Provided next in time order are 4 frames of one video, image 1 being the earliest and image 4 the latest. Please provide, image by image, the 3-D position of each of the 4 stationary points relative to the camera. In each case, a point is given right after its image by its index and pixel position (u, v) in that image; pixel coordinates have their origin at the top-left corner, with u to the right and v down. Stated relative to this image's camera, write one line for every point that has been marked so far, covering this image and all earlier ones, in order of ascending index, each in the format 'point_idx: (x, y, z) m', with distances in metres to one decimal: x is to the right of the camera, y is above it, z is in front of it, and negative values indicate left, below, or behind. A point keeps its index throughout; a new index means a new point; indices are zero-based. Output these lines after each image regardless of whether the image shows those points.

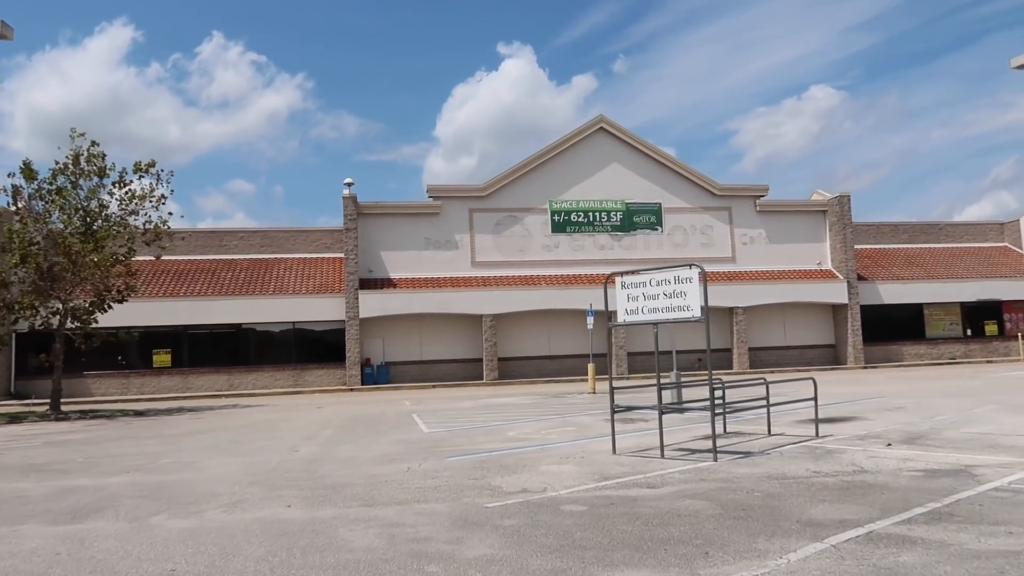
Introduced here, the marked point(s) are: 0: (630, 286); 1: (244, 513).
0: (+1.6, +0.1, +11.4) m
1: (-2.6, -2.2, +8.2) m
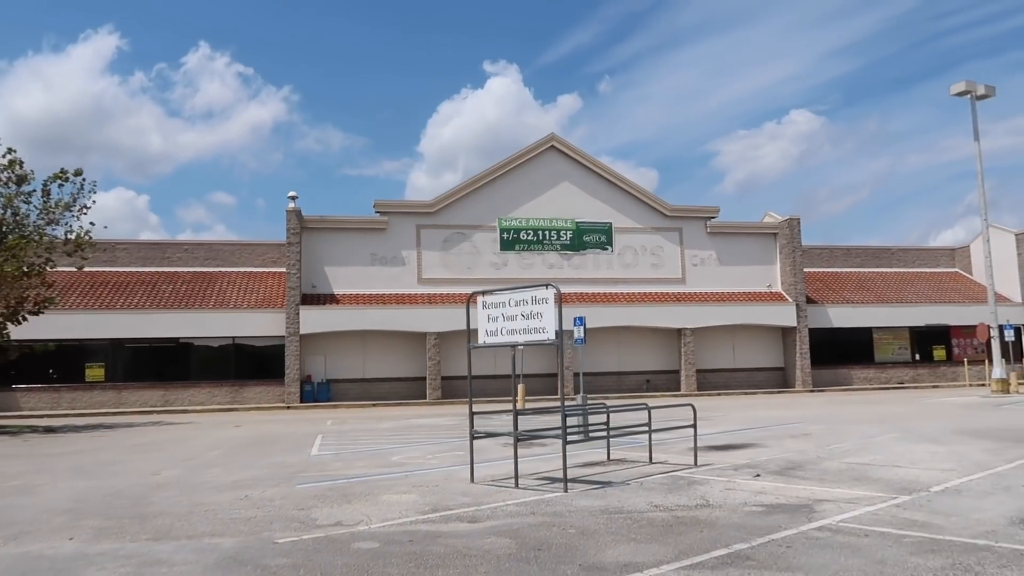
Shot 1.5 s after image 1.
0: (-0.3, -0.2, +10.9) m
1: (-4.4, -2.3, +7.6) m
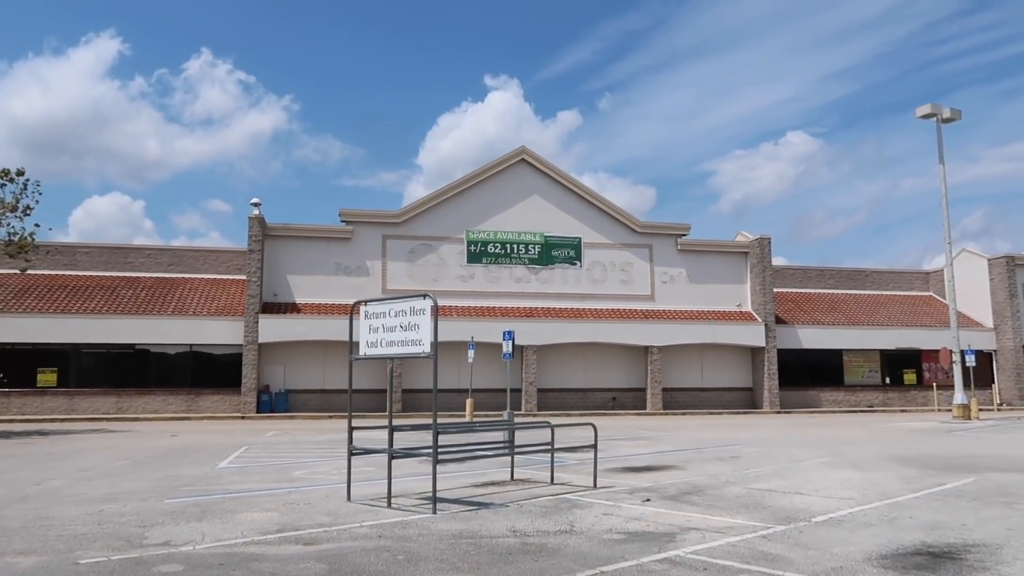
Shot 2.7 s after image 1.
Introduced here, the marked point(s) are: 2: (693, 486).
0: (-1.7, -0.3, +10.5) m
1: (-5.9, -2.3, +7.1) m
2: (+2.6, -2.8, +12.0) m
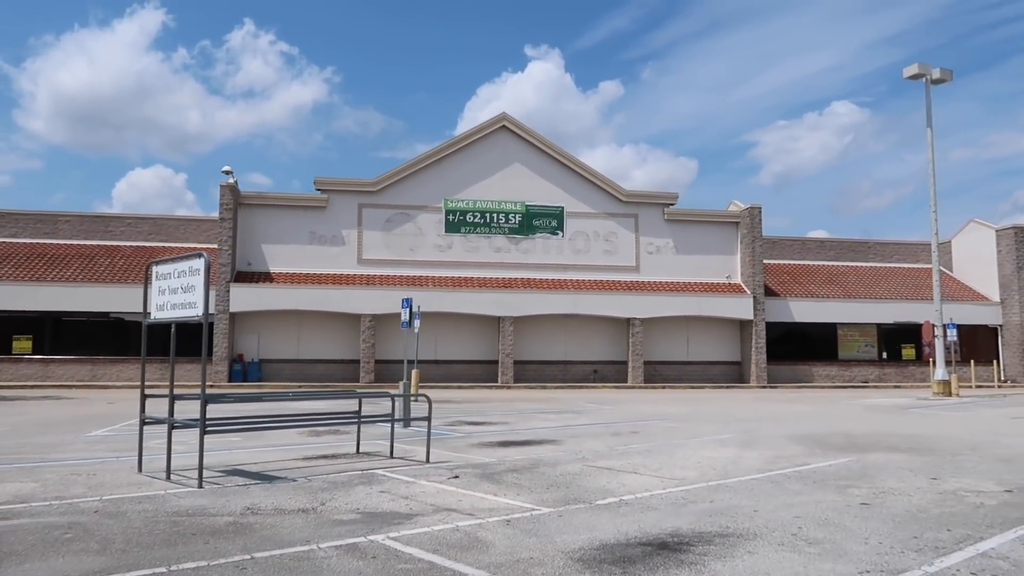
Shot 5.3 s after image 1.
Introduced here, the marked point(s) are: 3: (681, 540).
0: (-4.1, +0.1, +9.8) m
1: (-8.4, -1.9, +6.7) m
2: (+0.3, -2.3, +11.2) m
3: (+1.4, -2.0, +6.7) m
